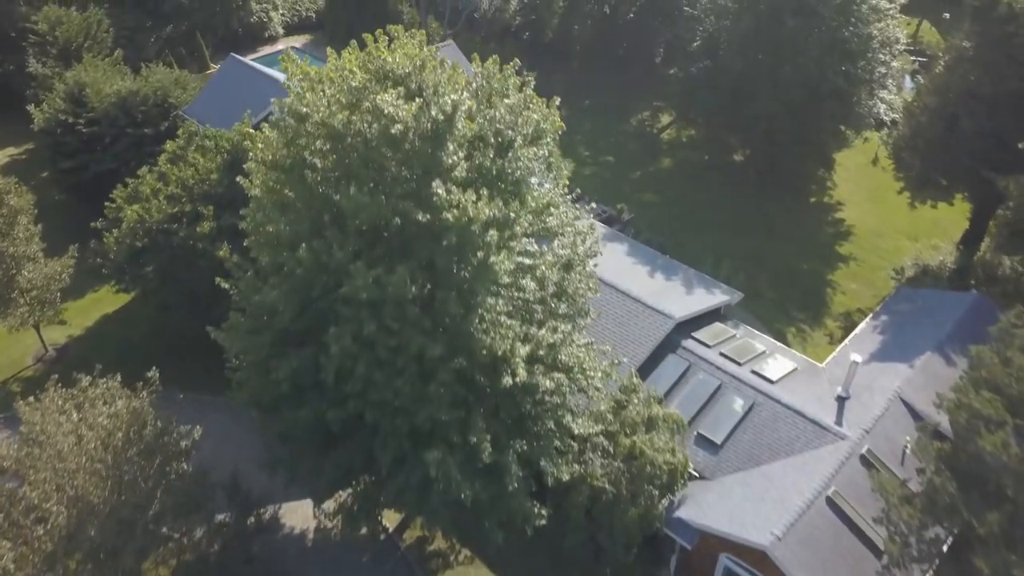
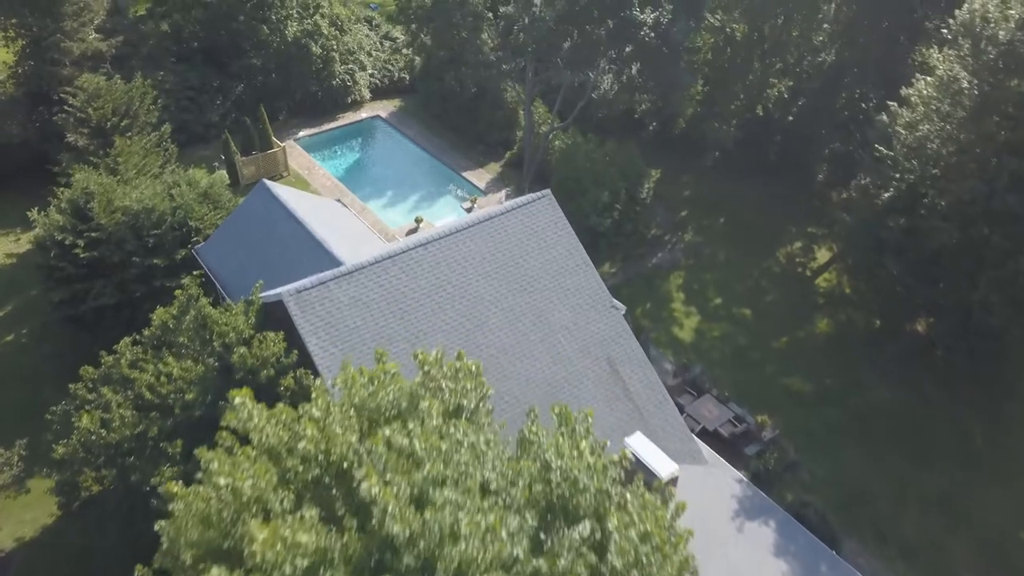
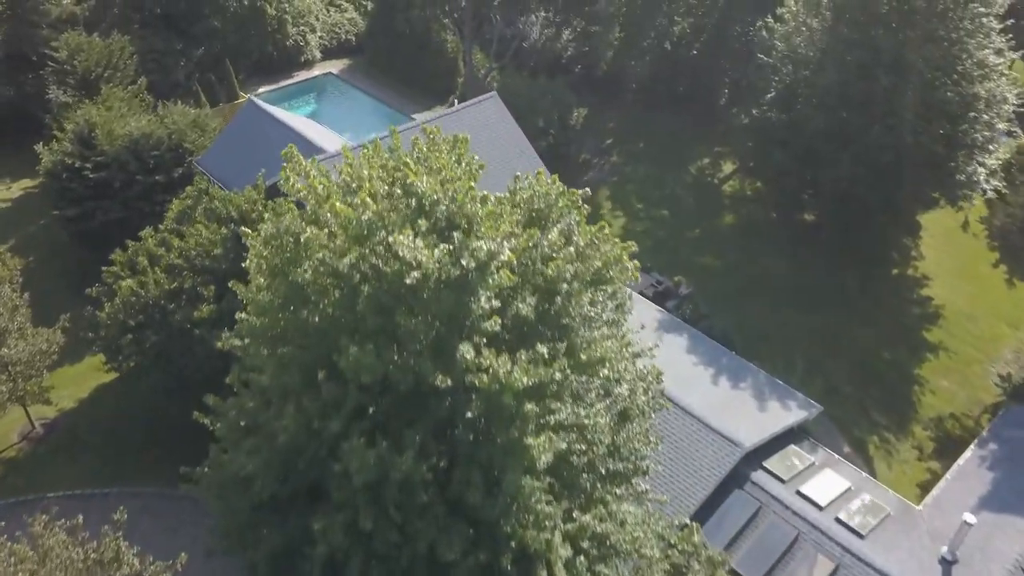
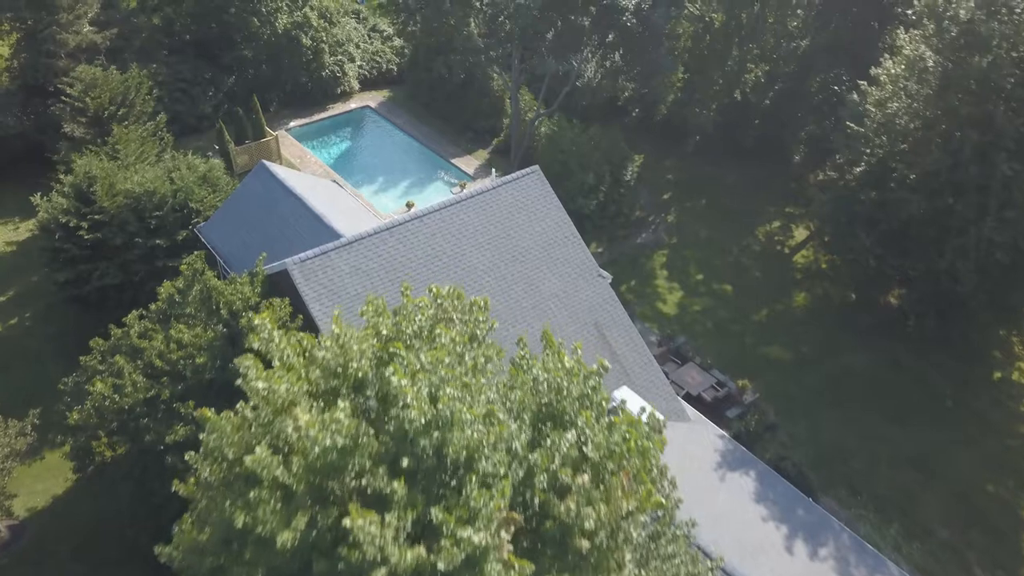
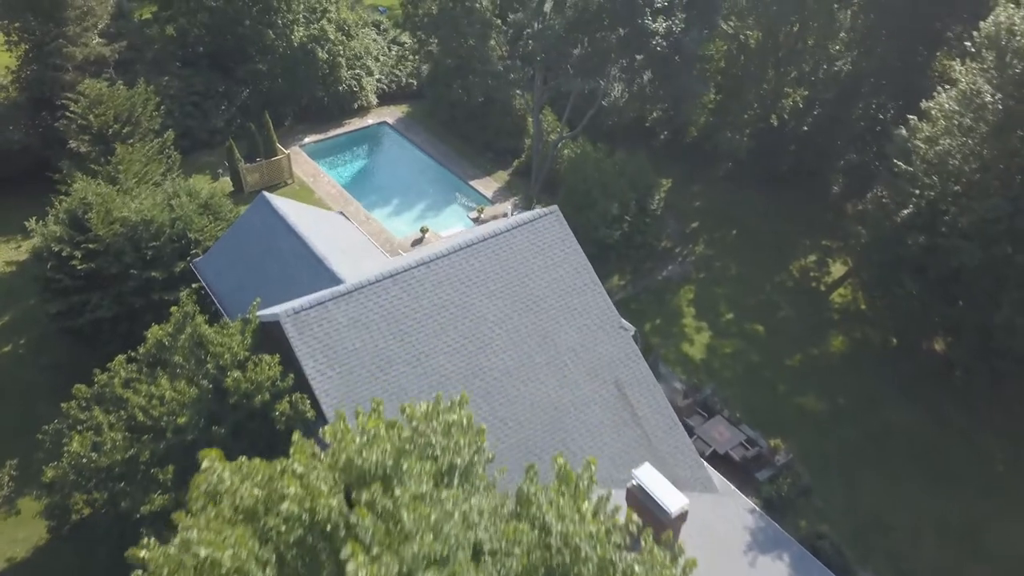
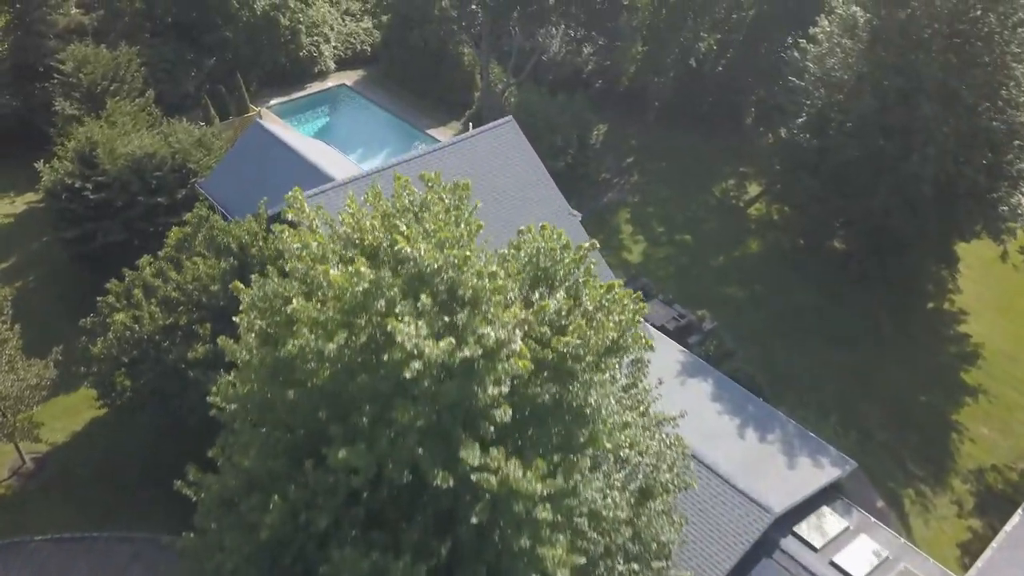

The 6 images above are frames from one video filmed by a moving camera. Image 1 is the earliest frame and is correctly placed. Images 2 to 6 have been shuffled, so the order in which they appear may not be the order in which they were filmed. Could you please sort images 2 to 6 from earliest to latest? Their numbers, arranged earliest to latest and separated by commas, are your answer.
3, 6, 4, 2, 5
